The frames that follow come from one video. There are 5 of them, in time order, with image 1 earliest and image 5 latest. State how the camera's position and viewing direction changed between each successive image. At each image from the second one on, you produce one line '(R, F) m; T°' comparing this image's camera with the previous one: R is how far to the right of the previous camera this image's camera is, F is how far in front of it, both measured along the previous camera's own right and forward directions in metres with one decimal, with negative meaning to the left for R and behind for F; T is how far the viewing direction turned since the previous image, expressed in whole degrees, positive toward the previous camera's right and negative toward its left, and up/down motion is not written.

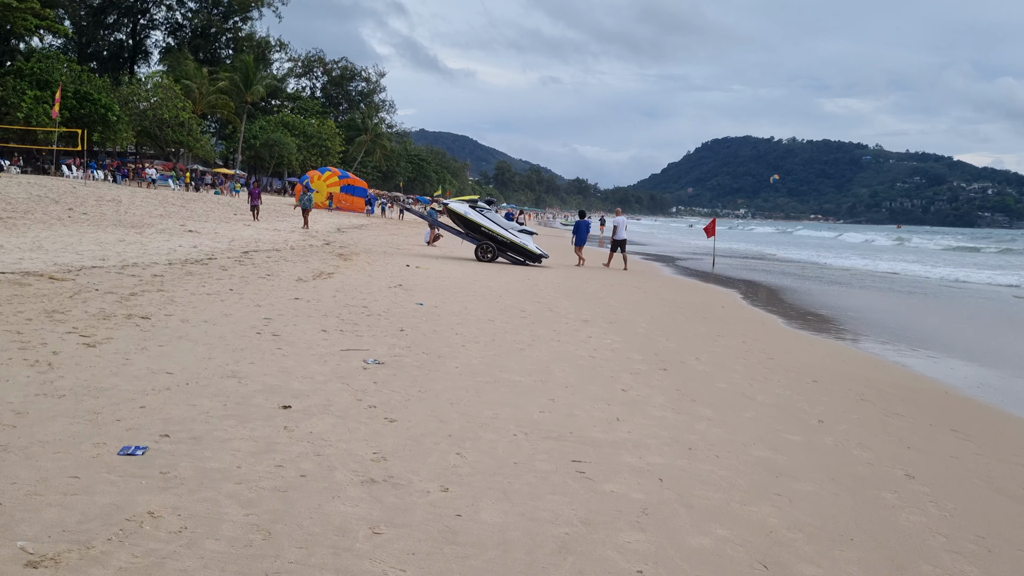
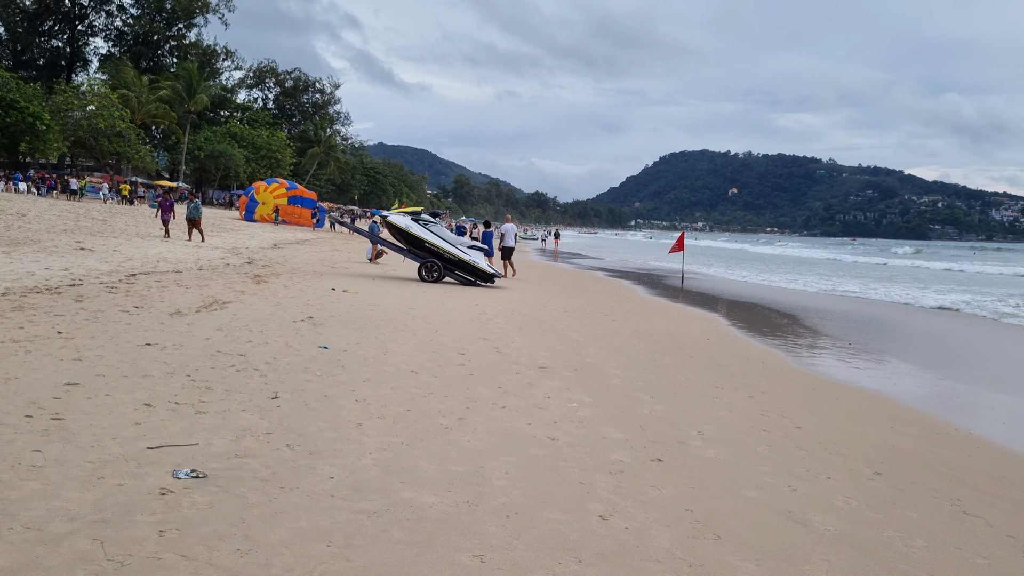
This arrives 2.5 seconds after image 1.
(+0.2, +2.4) m; +3°
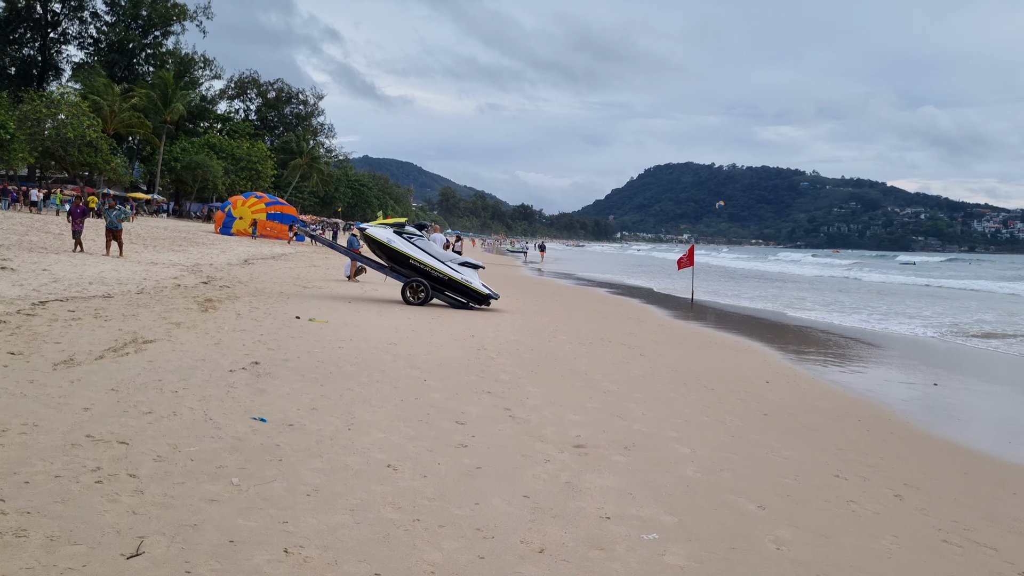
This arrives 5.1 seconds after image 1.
(-0.2, +2.4) m; +1°
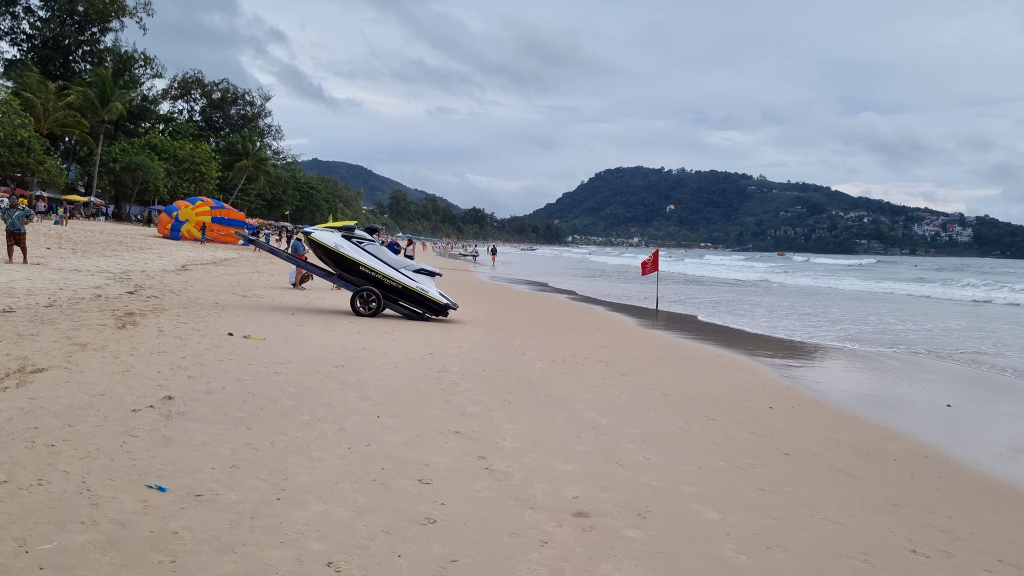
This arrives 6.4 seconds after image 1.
(-0.1, +1.2) m; +3°
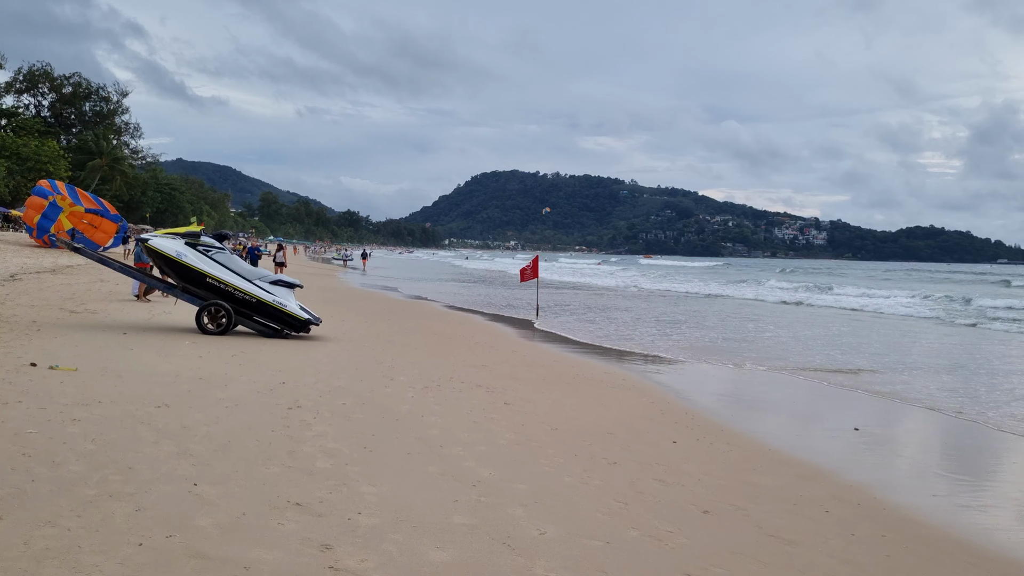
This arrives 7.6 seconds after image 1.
(+0.1, +1.2) m; +8°
